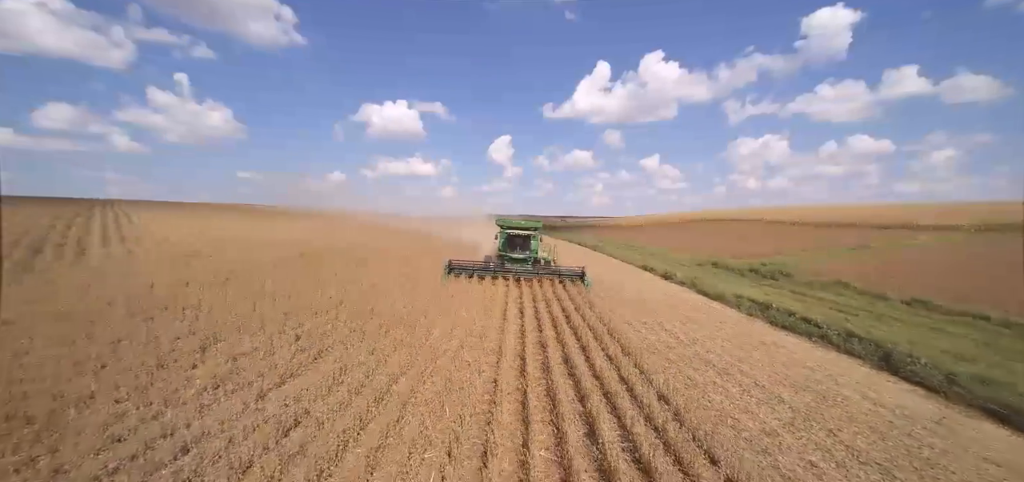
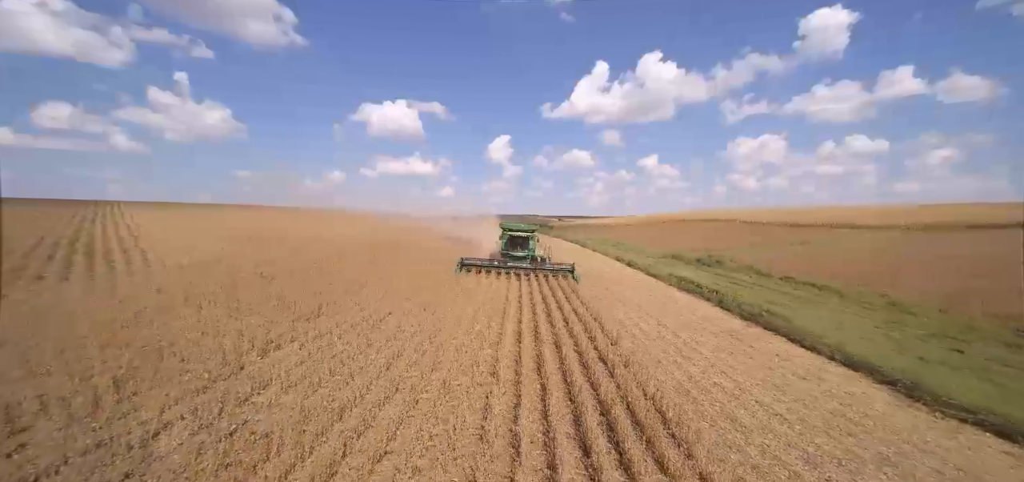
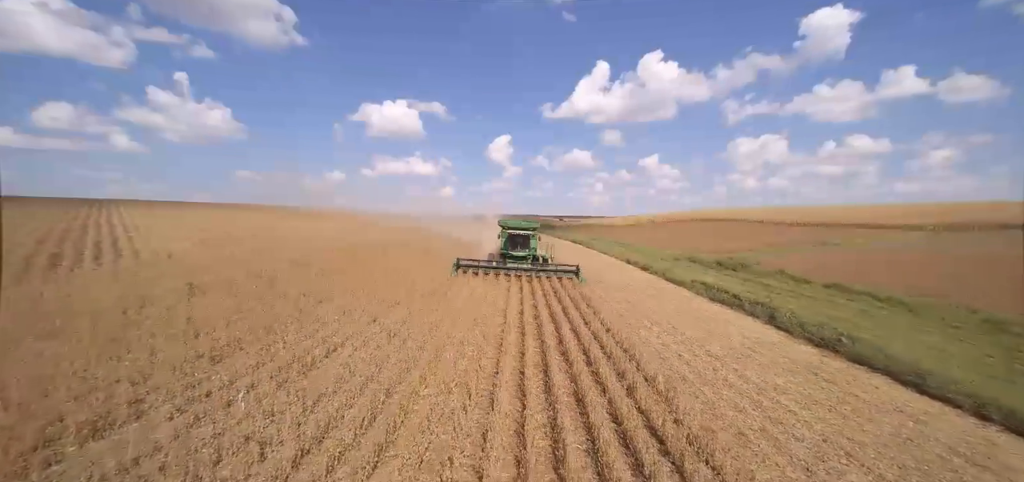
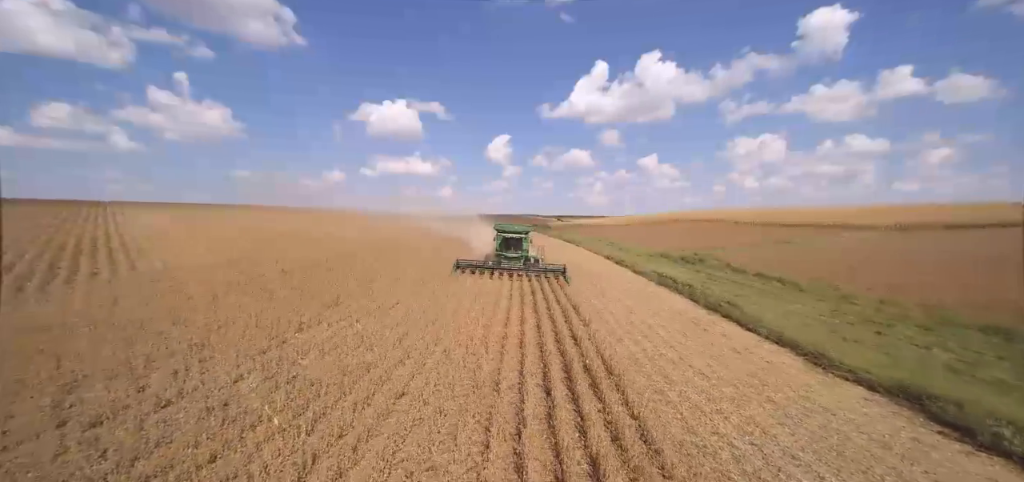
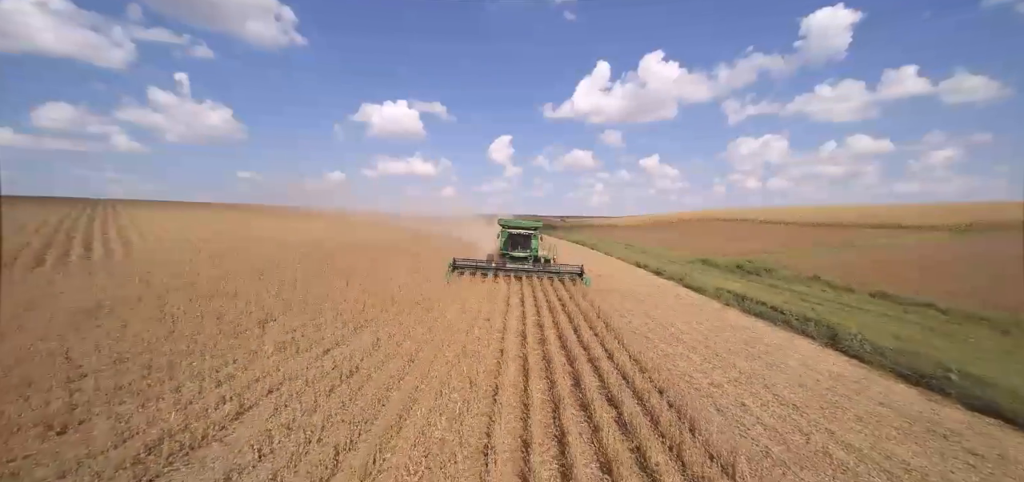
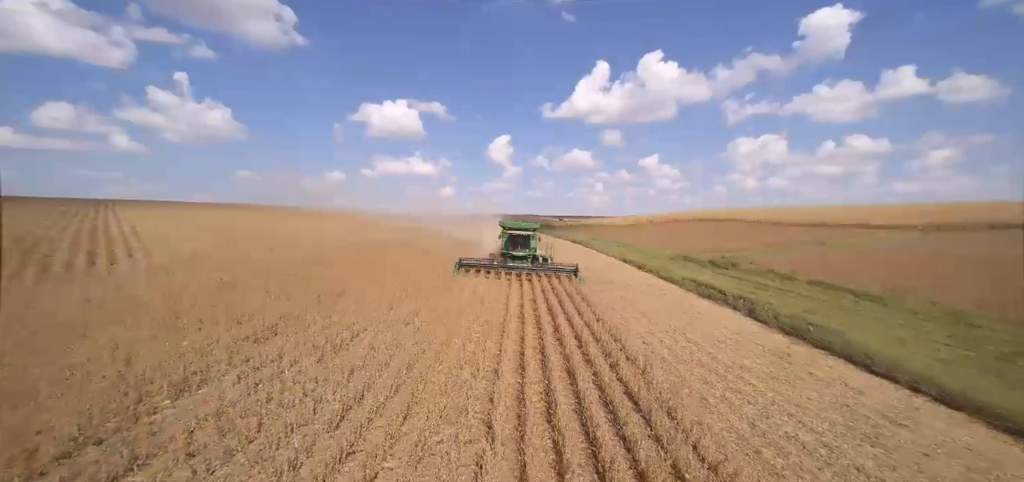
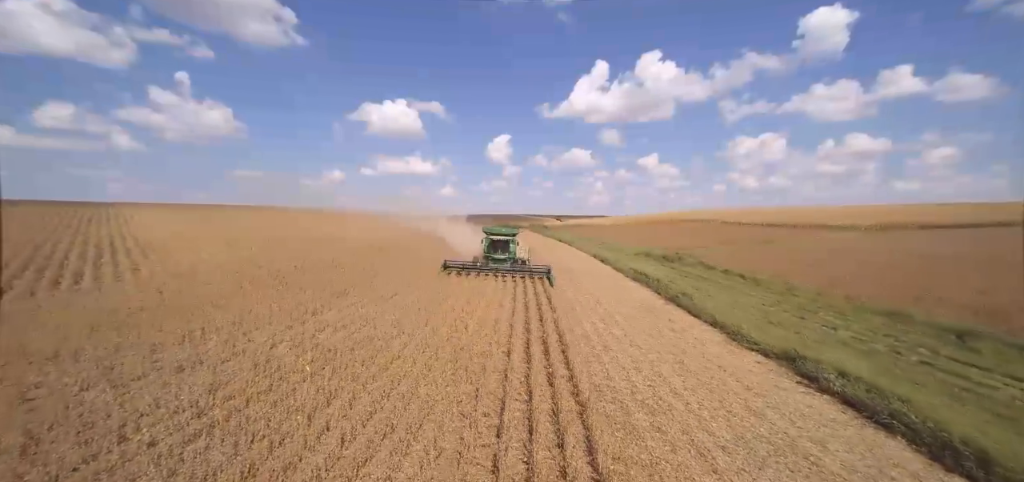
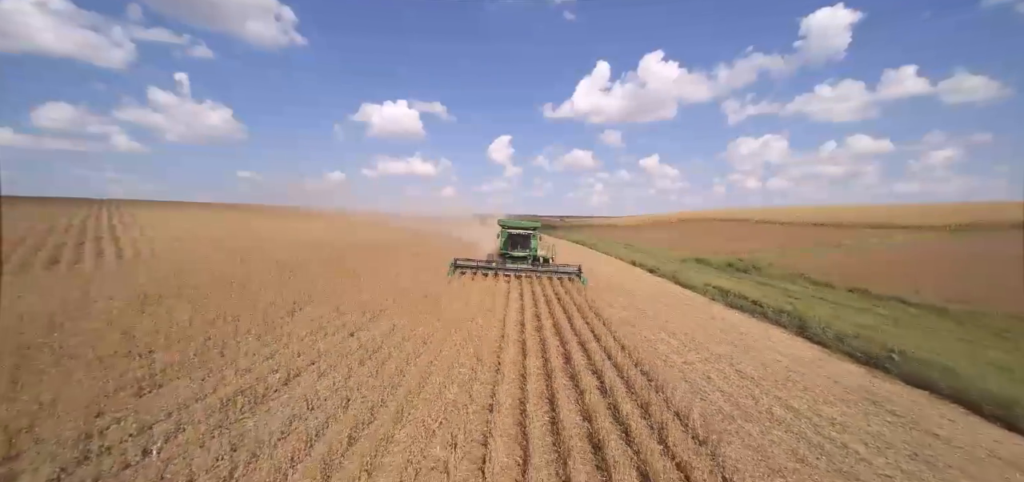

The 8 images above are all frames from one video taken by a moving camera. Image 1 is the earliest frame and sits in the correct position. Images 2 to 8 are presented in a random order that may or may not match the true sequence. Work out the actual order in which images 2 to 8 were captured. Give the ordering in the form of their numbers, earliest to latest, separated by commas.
5, 8, 3, 6, 2, 4, 7
